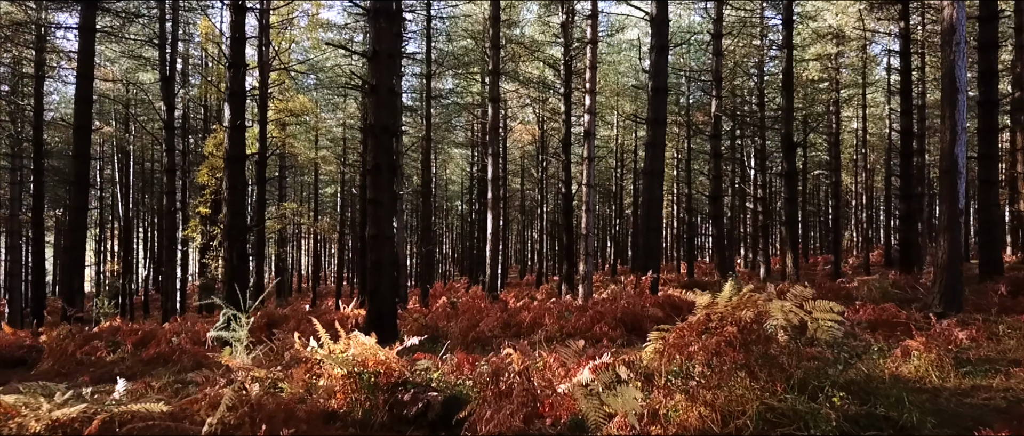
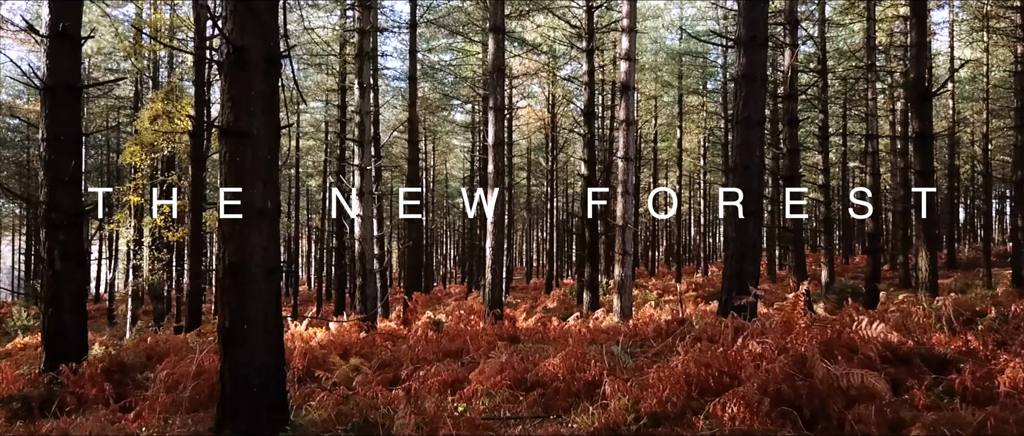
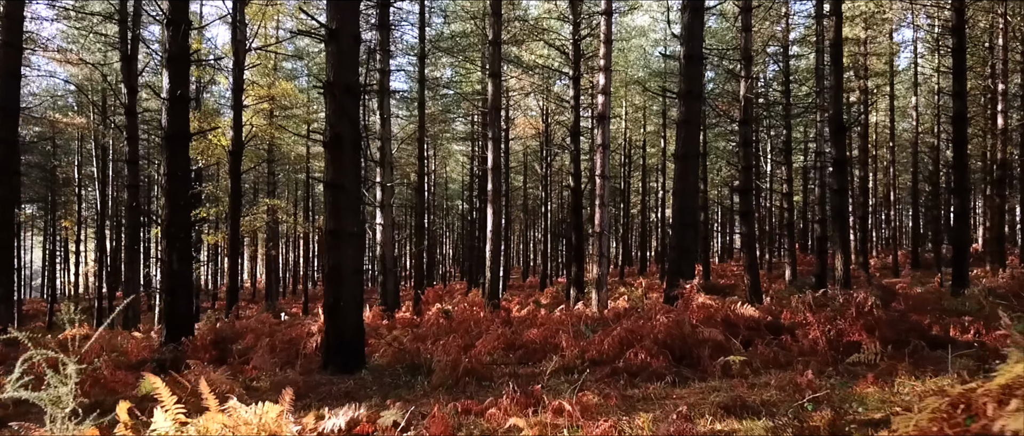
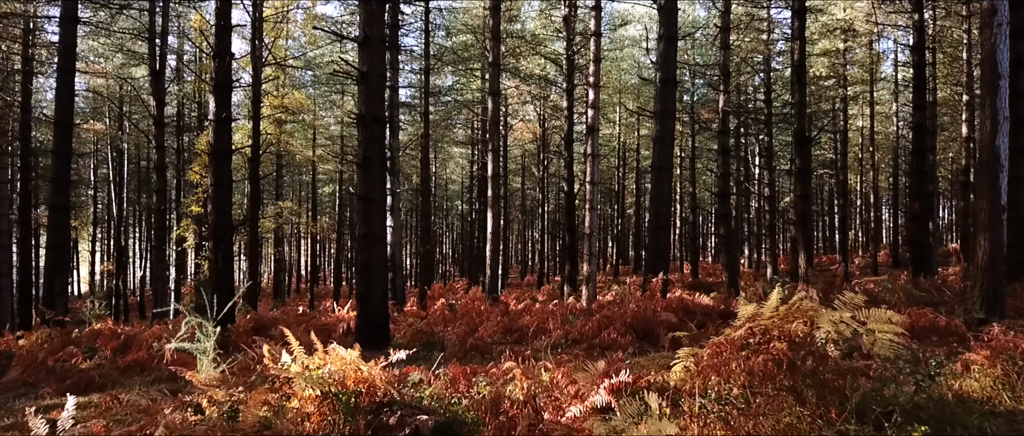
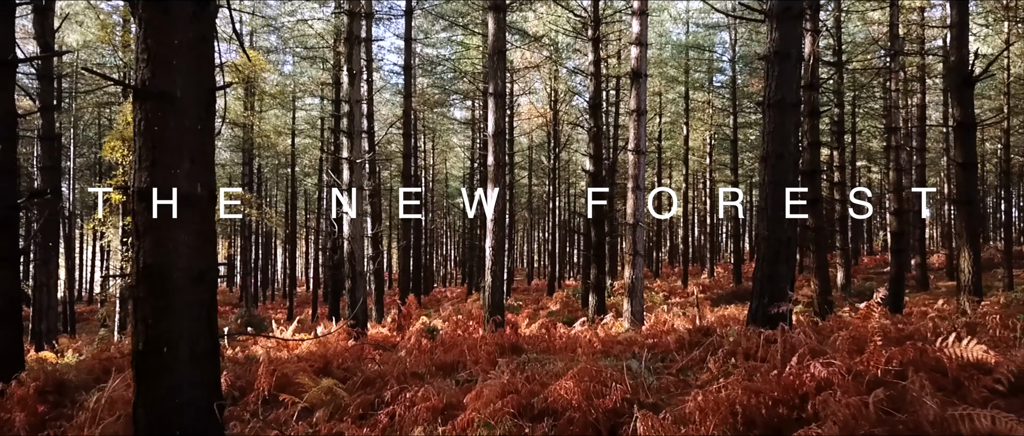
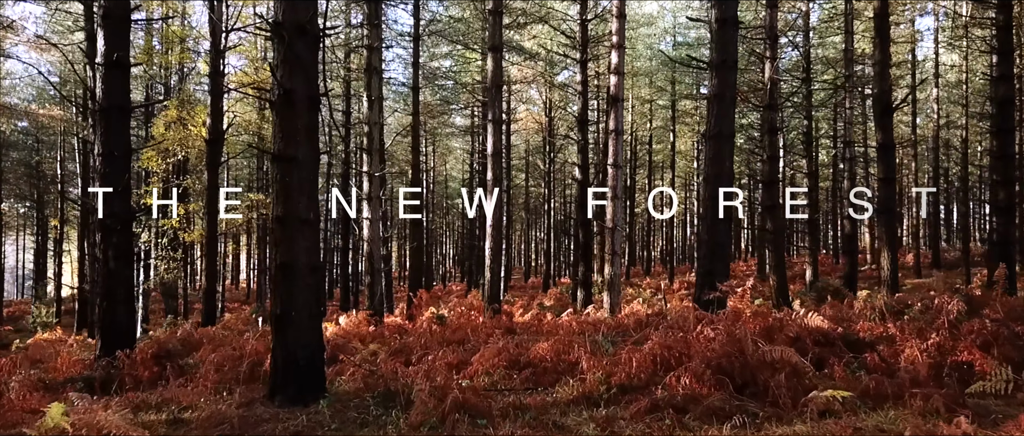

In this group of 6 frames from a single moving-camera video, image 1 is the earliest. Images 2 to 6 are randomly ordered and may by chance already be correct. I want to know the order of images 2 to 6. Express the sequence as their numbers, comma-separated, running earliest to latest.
4, 3, 6, 2, 5
